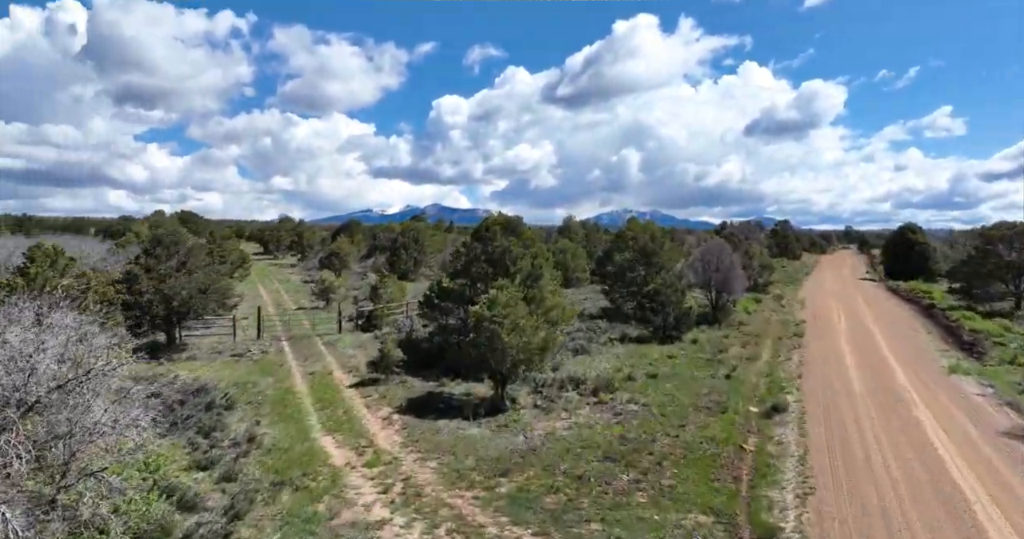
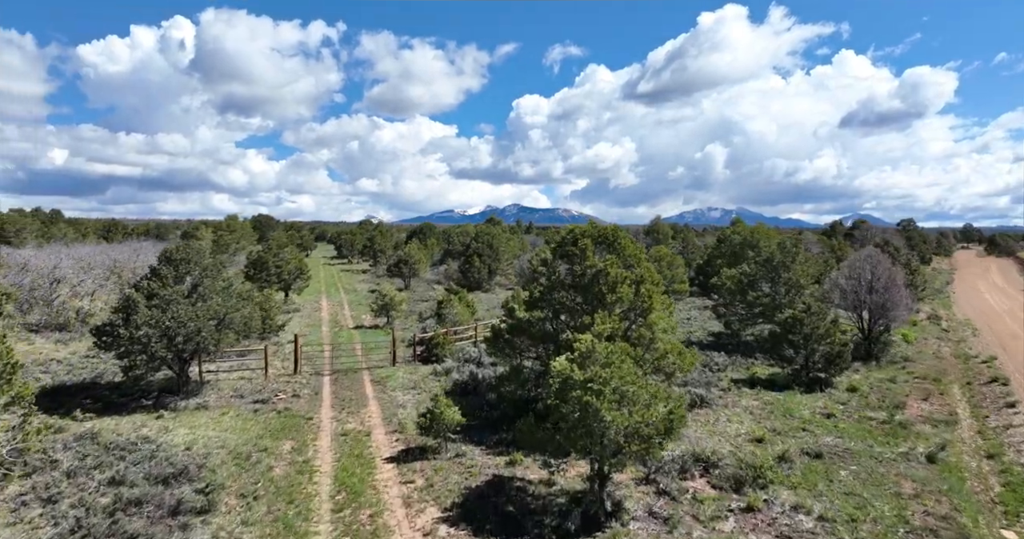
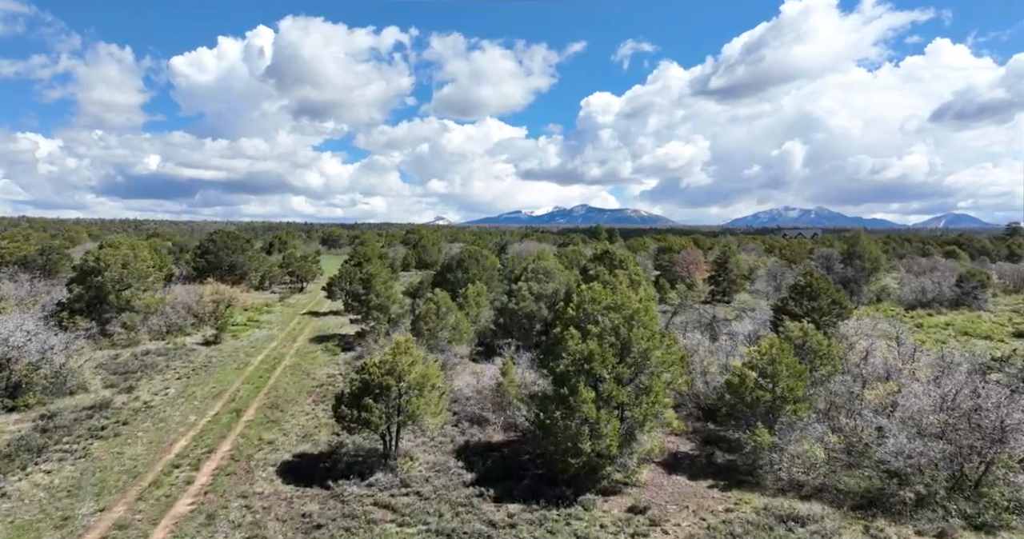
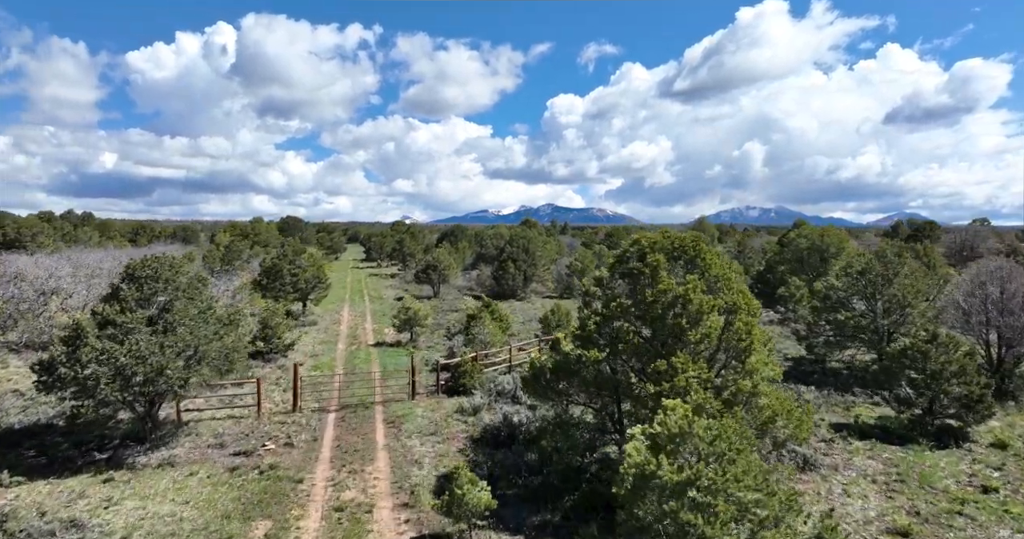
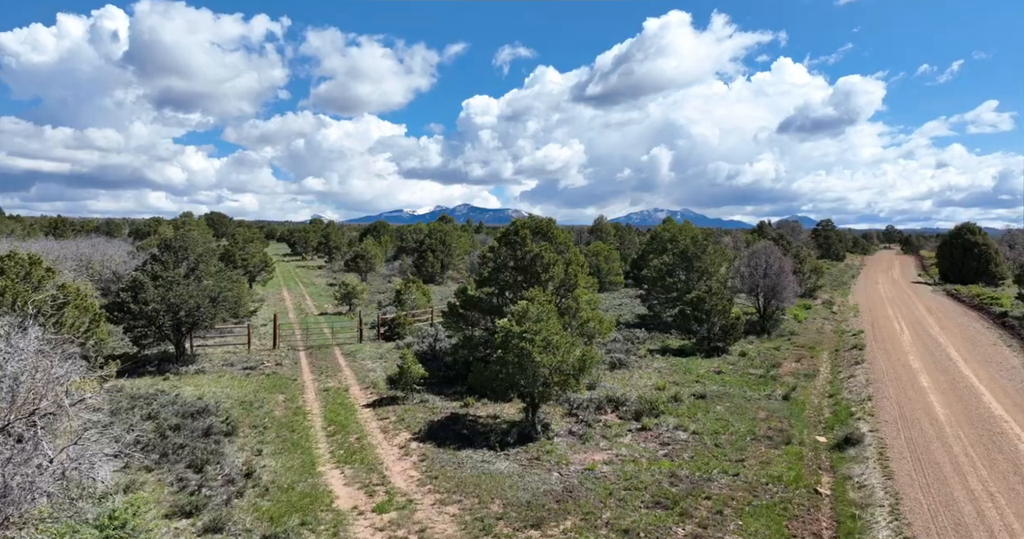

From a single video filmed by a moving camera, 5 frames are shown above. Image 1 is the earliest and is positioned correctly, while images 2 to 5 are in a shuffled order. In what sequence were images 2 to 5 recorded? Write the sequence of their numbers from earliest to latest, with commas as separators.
5, 2, 4, 3
